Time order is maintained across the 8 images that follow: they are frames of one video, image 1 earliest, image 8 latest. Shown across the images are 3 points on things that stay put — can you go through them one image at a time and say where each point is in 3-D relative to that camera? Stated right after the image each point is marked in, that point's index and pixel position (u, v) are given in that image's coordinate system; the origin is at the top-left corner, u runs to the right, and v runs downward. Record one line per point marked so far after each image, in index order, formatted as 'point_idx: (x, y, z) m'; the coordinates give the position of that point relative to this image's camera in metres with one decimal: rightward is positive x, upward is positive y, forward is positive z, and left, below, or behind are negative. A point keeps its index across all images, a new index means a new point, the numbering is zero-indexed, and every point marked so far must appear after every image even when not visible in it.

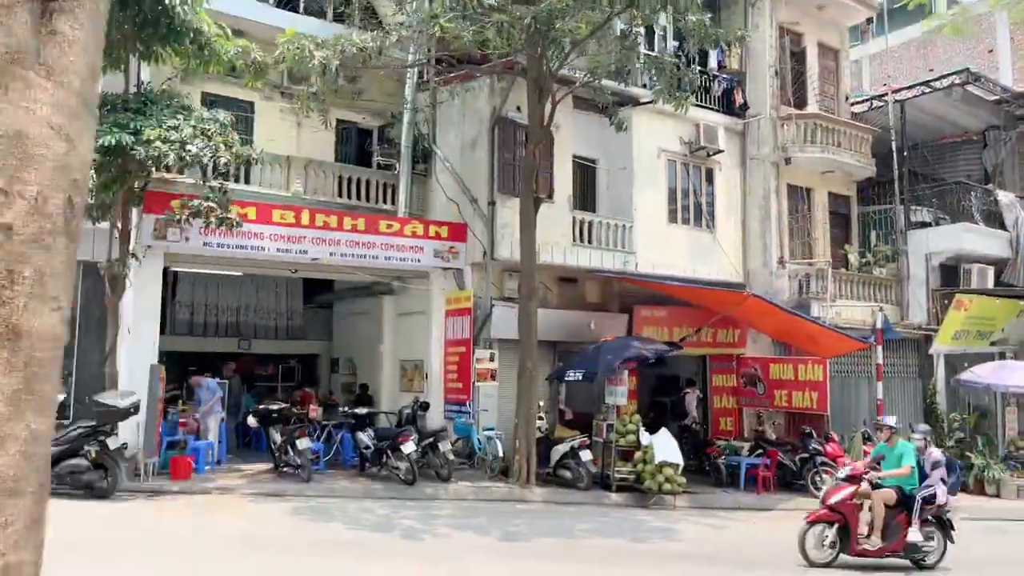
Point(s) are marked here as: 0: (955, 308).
0: (+8.4, -0.4, +14.0) m
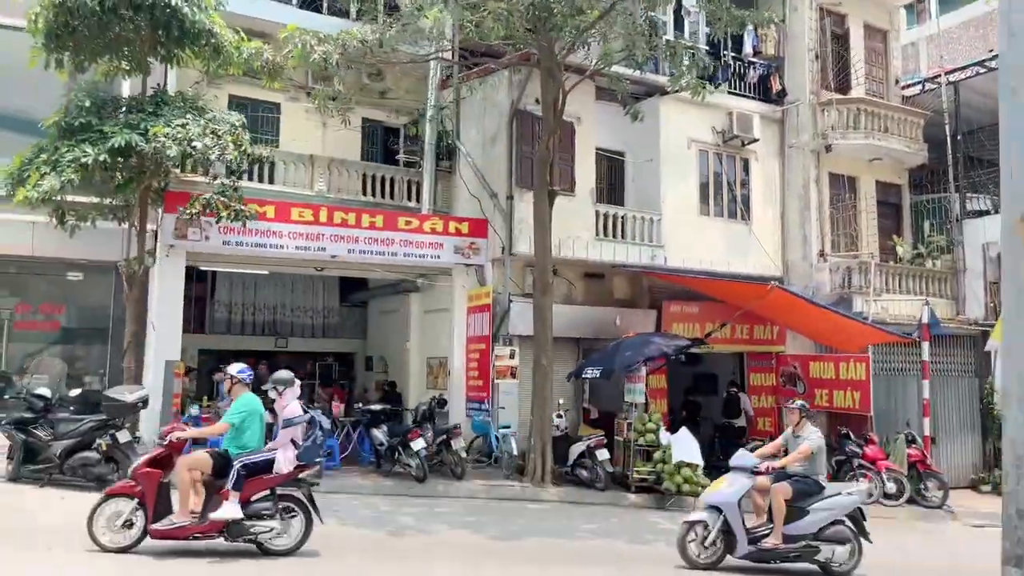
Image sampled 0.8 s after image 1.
0: (+8.8, -0.2, +13.1) m
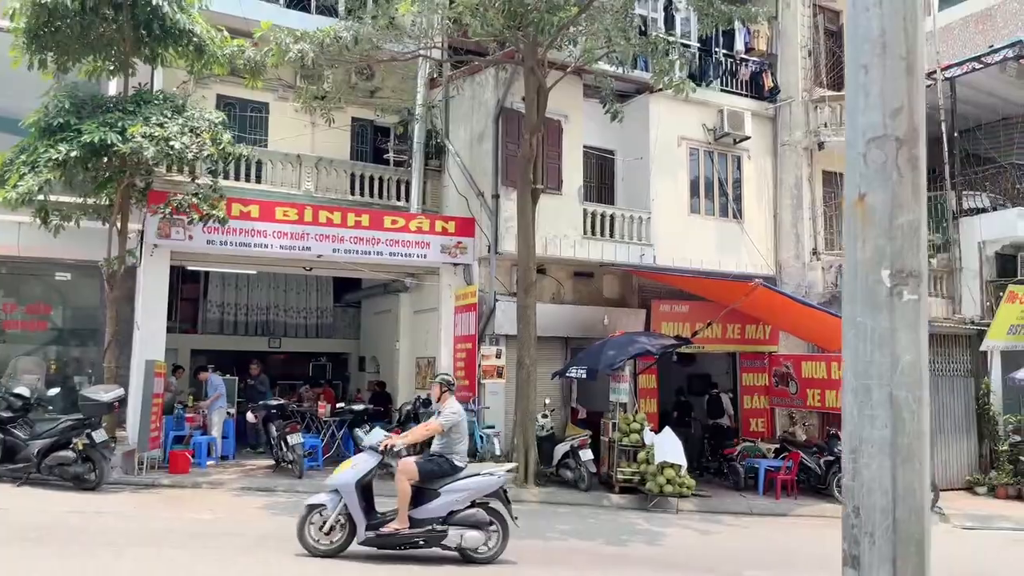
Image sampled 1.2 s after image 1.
0: (+8.6, -0.2, +12.9) m
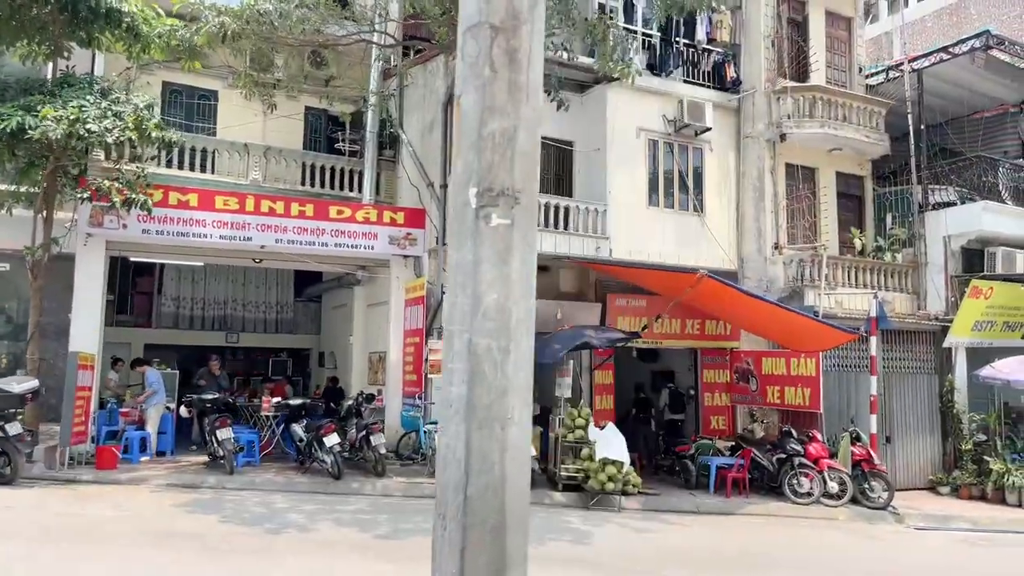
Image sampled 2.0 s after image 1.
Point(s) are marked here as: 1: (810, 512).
0: (+7.8, -0.1, +12.6) m
1: (+4.1, -3.1, +10.3) m
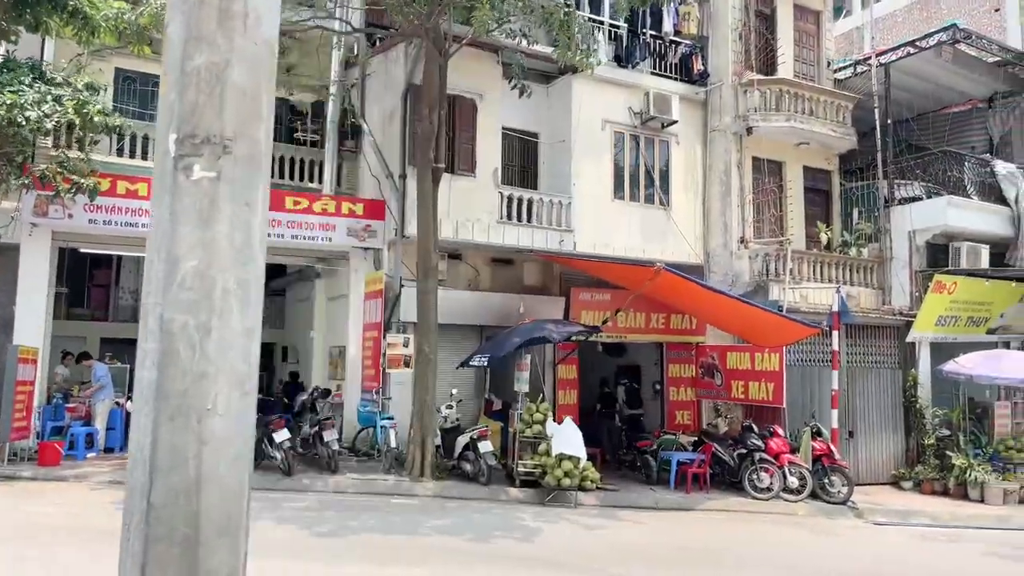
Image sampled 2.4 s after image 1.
0: (+7.2, -0.1, +12.6) m
1: (+3.5, -3.0, +10.2) m
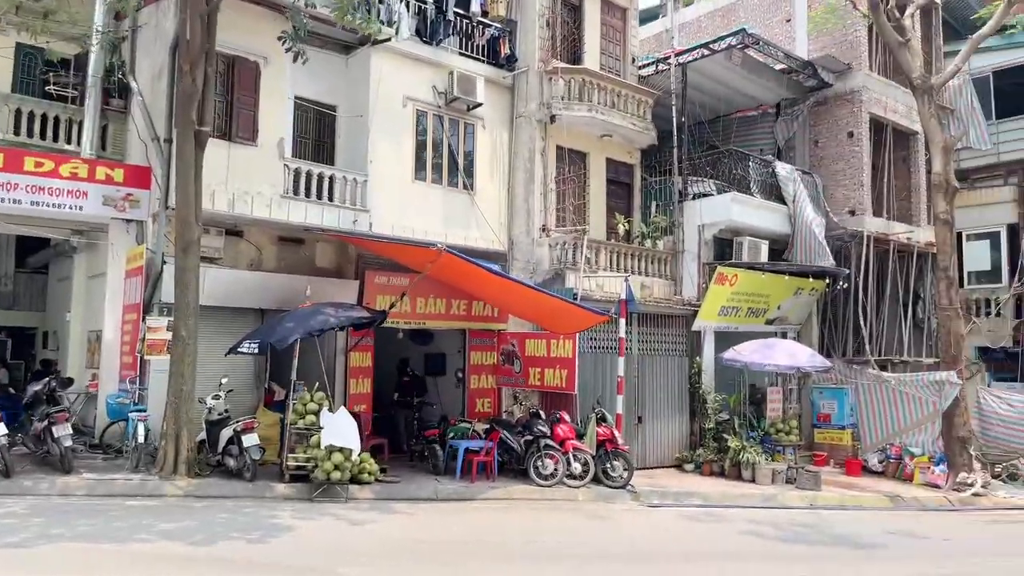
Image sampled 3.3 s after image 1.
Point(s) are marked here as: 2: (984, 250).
0: (+3.7, +0.1, +13.2) m
1: (+0.5, -2.8, +10.1) m
2: (+10.9, +0.9, +17.1) m
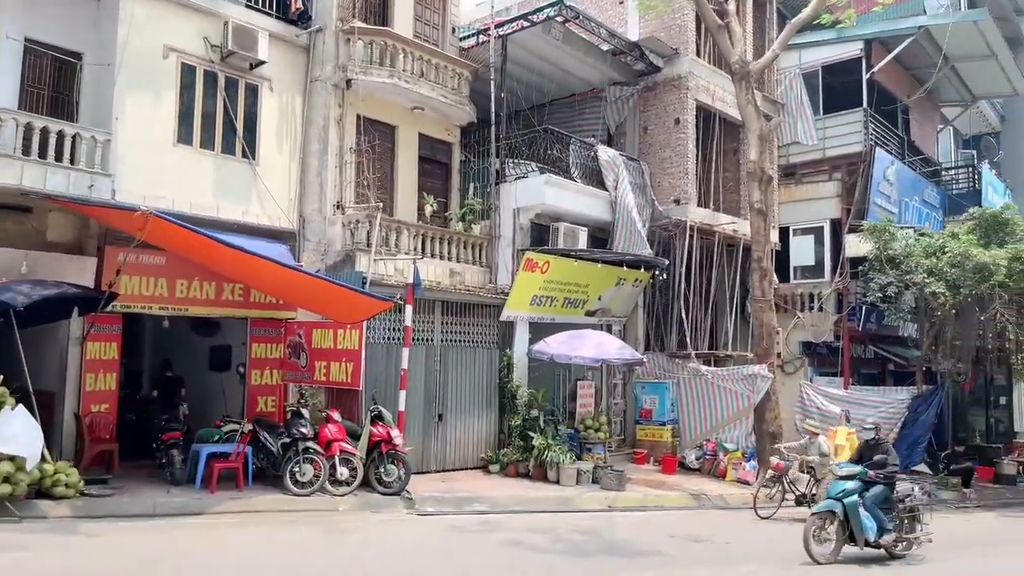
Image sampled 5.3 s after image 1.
0: (+0.3, +0.3, +12.3) m
1: (-2.5, -2.6, +8.8) m
2: (+6.9, +1.0, +17.2) m
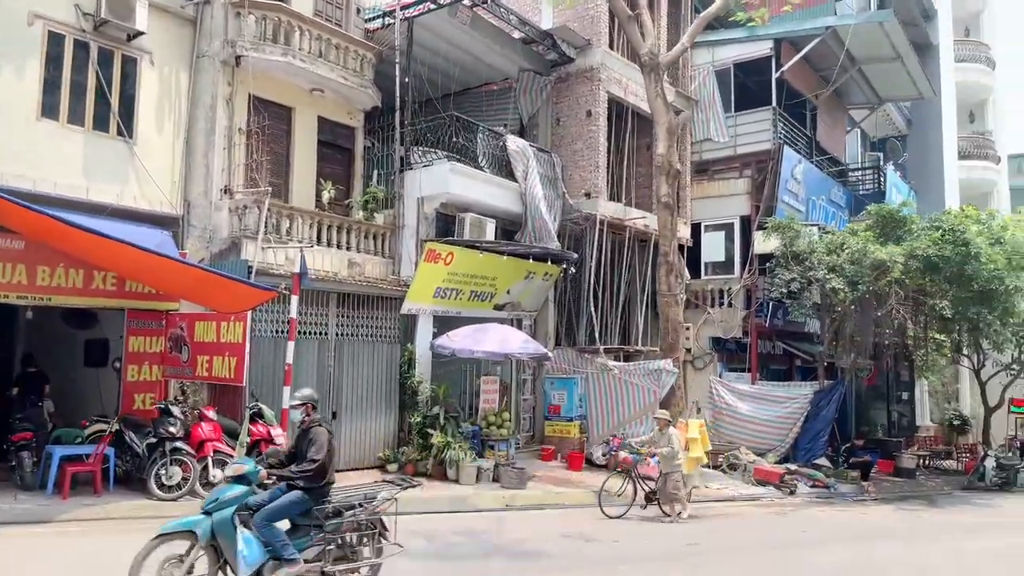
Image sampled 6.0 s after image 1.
0: (-1.3, +0.4, +11.8) m
1: (-3.7, -2.4, +8.1) m
2: (+4.9, +1.1, +17.3) m
